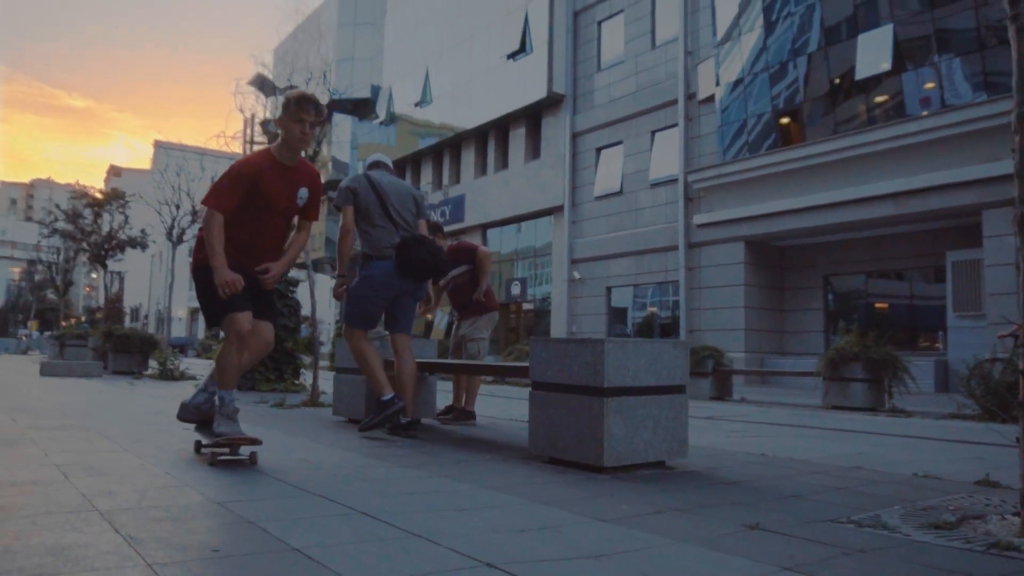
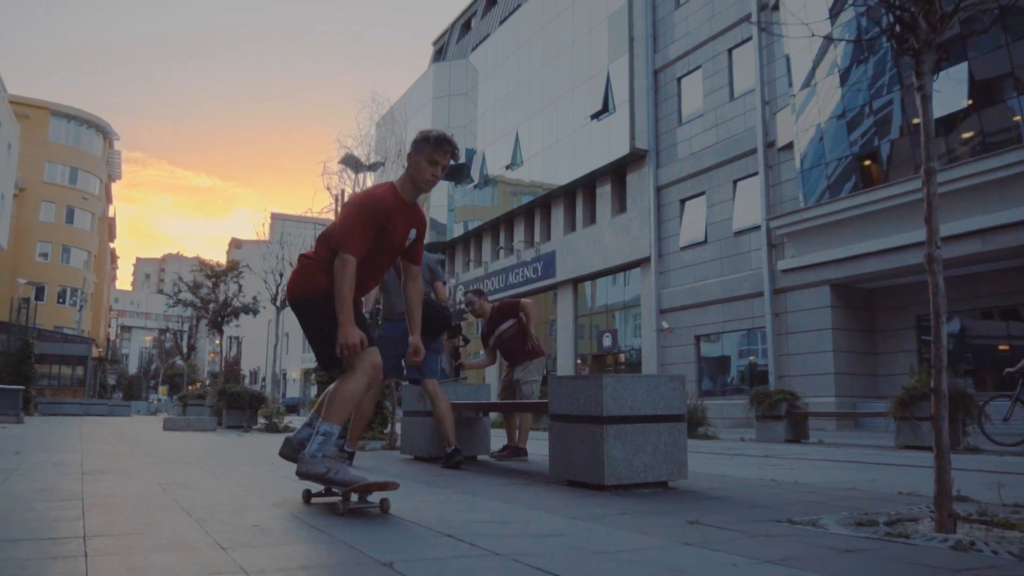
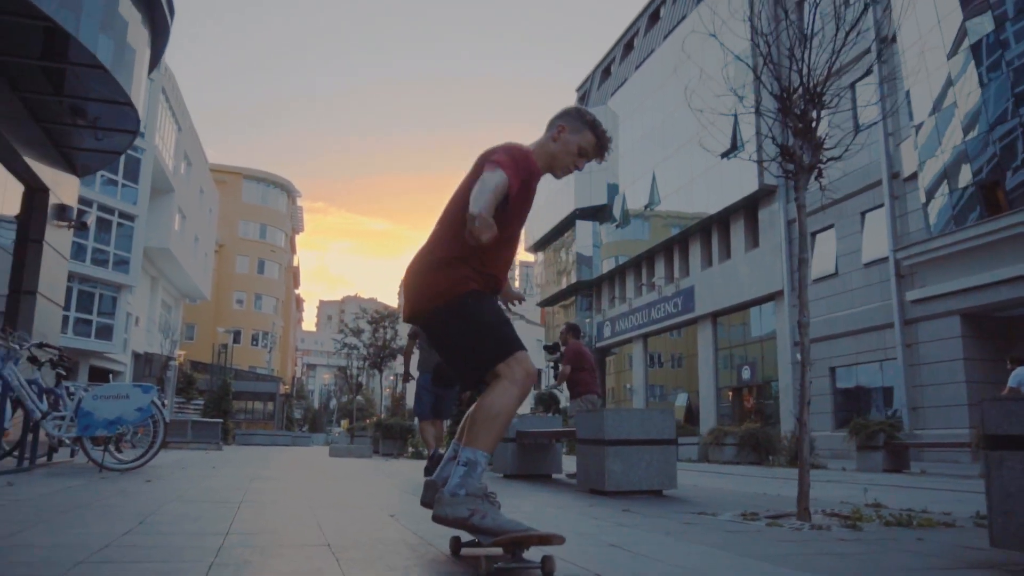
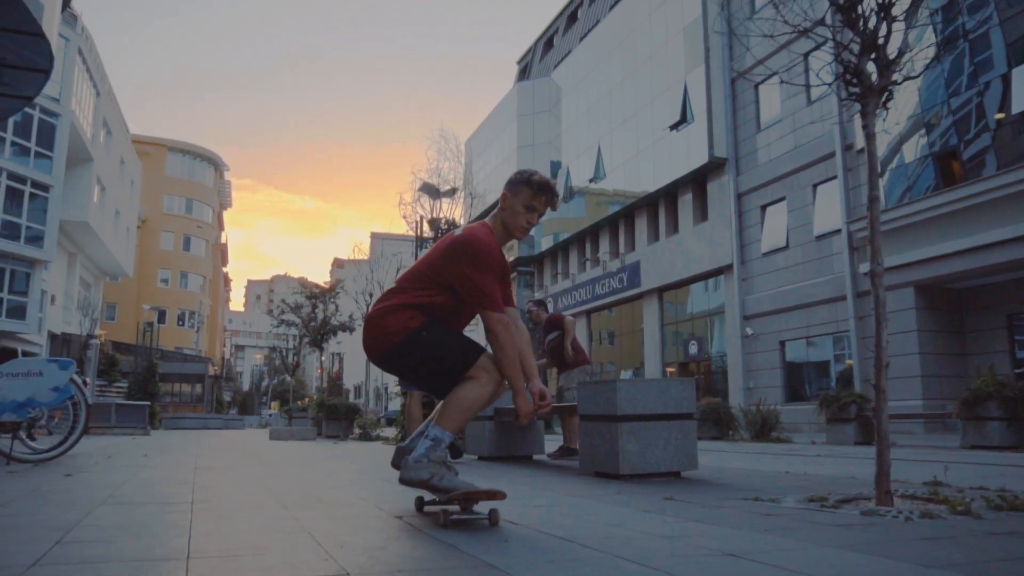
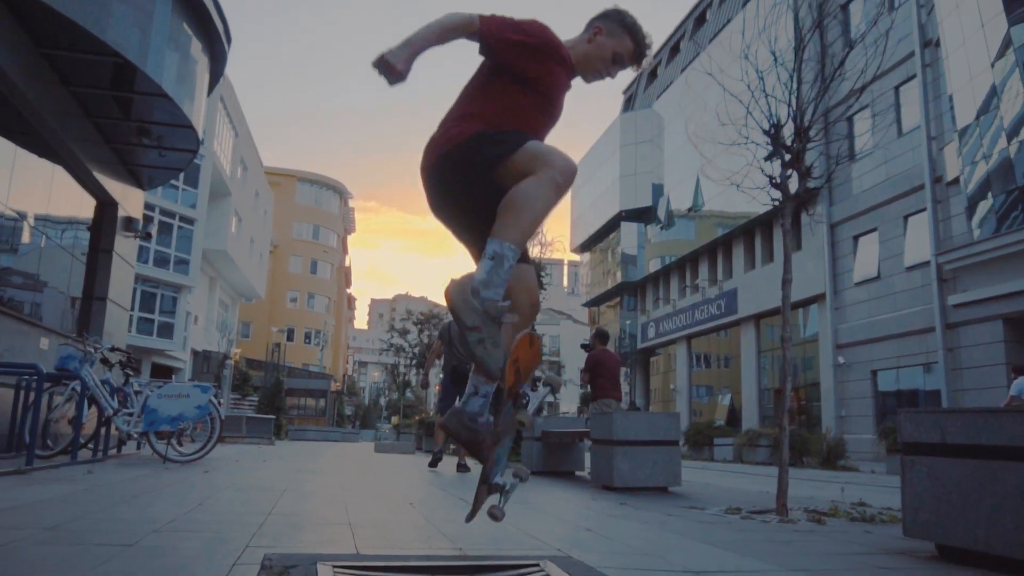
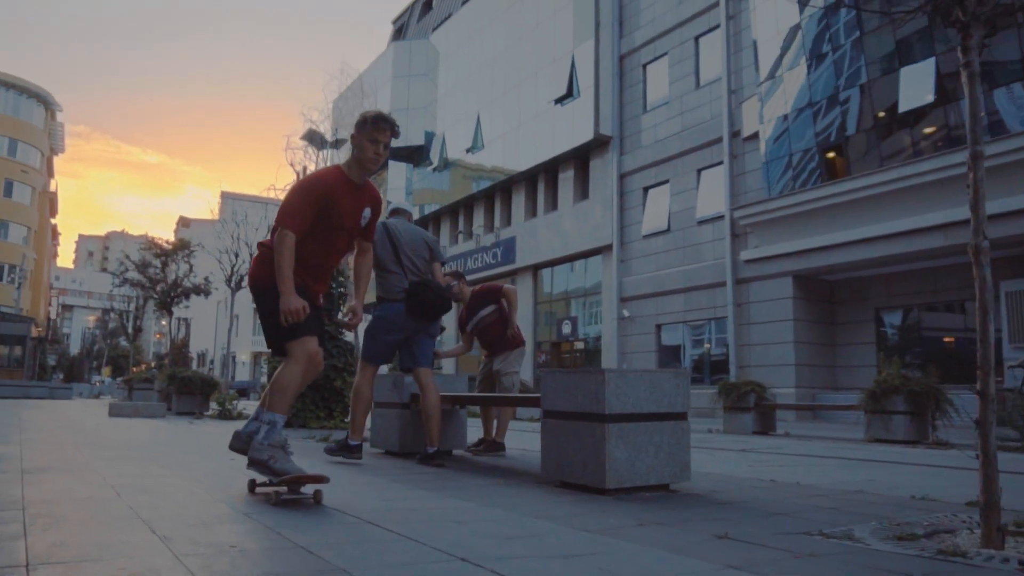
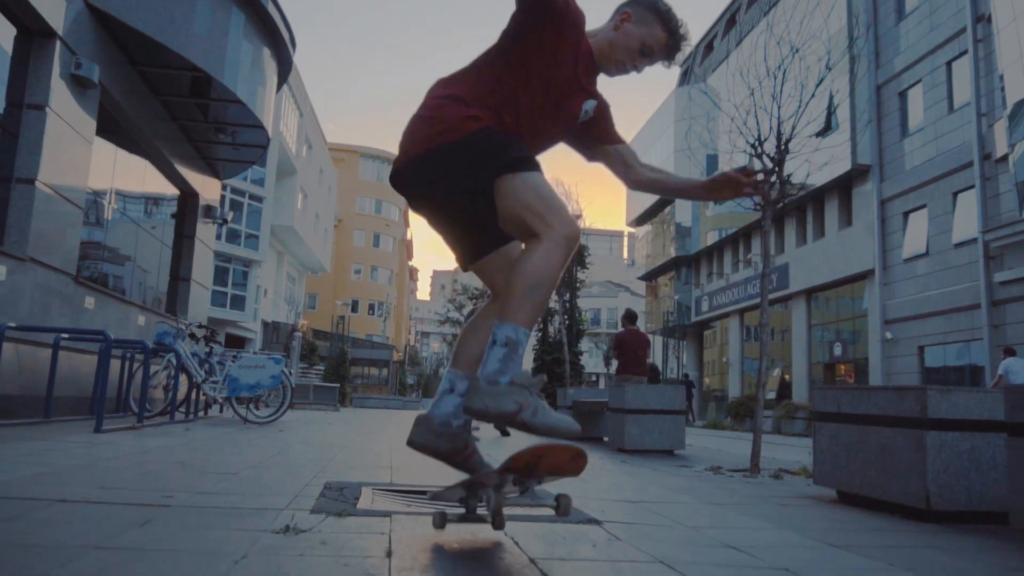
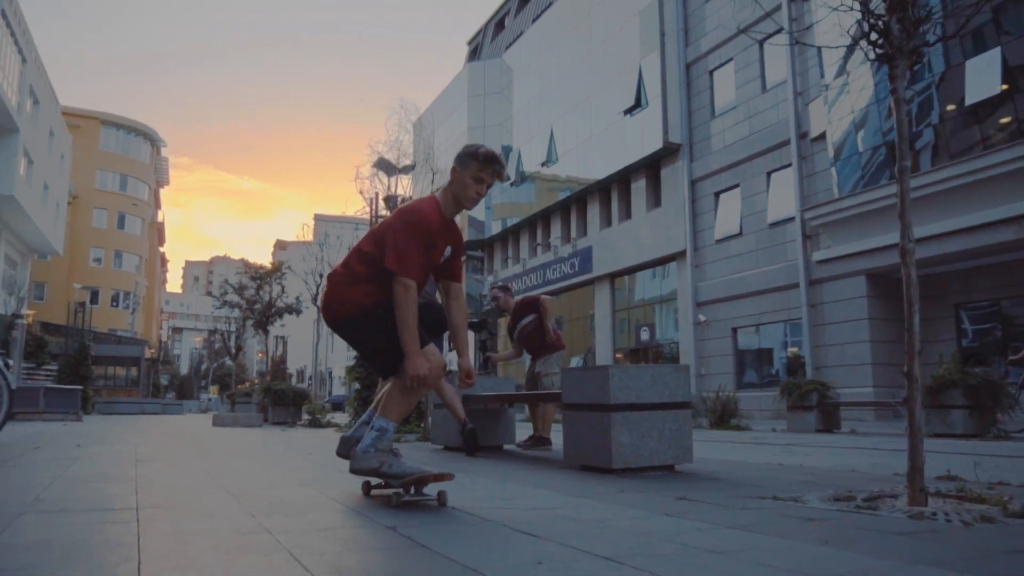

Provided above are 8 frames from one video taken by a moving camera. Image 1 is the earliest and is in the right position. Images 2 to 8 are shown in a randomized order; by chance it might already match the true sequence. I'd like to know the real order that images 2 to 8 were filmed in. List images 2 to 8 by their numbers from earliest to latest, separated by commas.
6, 2, 8, 4, 3, 5, 7
